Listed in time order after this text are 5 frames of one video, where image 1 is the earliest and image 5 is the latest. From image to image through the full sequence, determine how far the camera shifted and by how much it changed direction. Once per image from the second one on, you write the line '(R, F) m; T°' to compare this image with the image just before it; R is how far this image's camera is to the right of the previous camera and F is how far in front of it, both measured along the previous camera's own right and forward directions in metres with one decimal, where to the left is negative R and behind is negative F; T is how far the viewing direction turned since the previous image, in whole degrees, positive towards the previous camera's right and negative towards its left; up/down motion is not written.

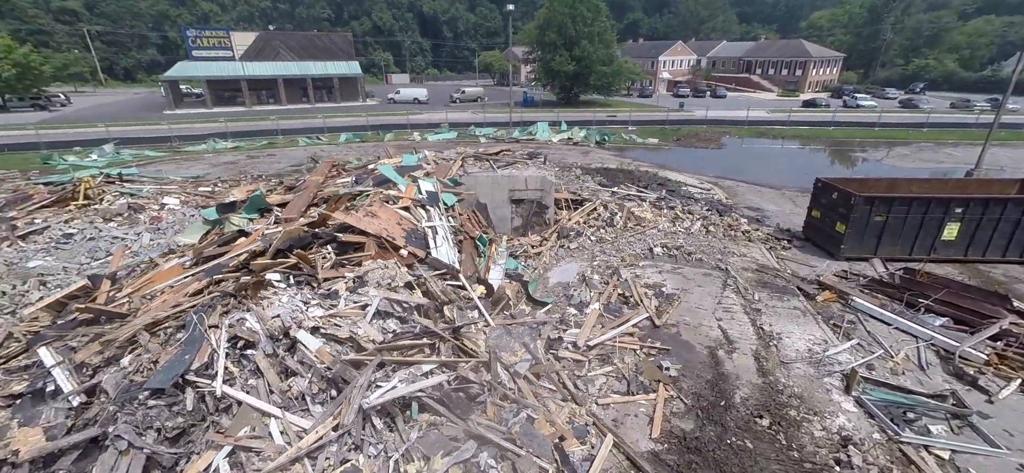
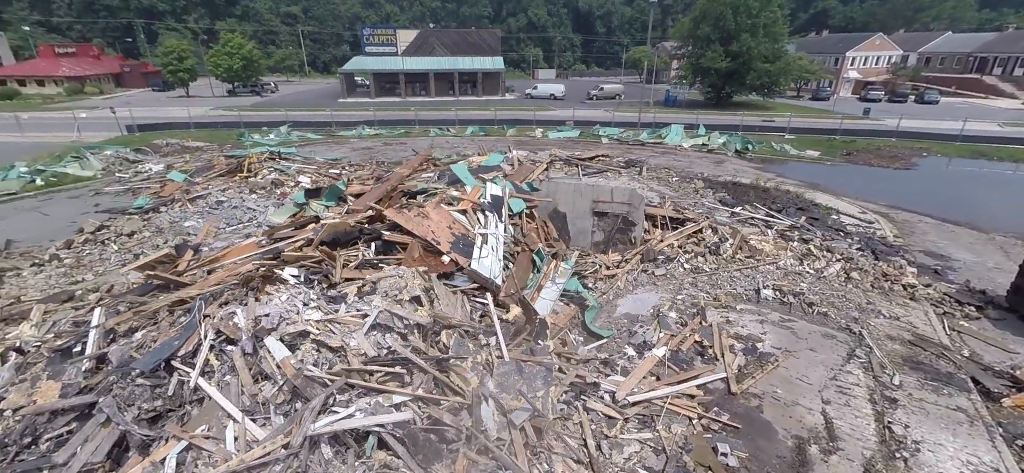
(+1.3, +1.0) m; -17°
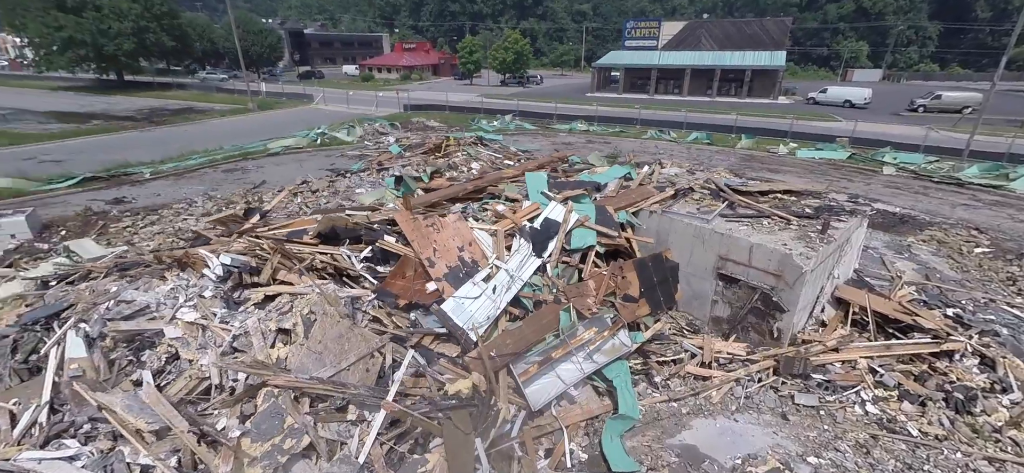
(+2.8, +3.0) m; -31°
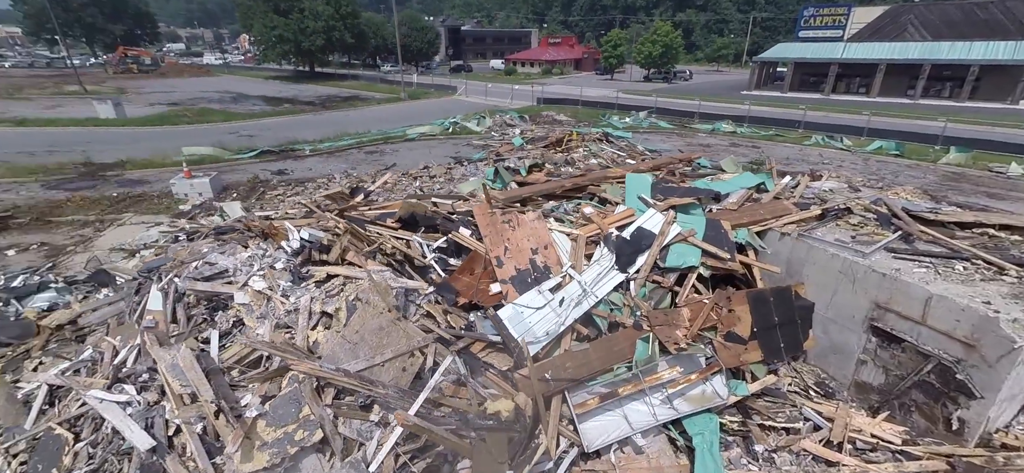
(+0.6, +0.8) m; -17°
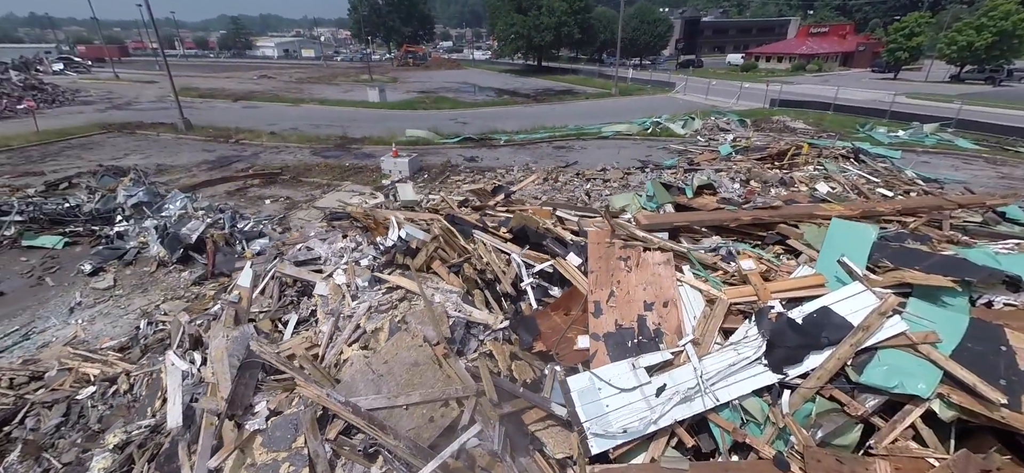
(+0.9, +1.4) m; -26°
